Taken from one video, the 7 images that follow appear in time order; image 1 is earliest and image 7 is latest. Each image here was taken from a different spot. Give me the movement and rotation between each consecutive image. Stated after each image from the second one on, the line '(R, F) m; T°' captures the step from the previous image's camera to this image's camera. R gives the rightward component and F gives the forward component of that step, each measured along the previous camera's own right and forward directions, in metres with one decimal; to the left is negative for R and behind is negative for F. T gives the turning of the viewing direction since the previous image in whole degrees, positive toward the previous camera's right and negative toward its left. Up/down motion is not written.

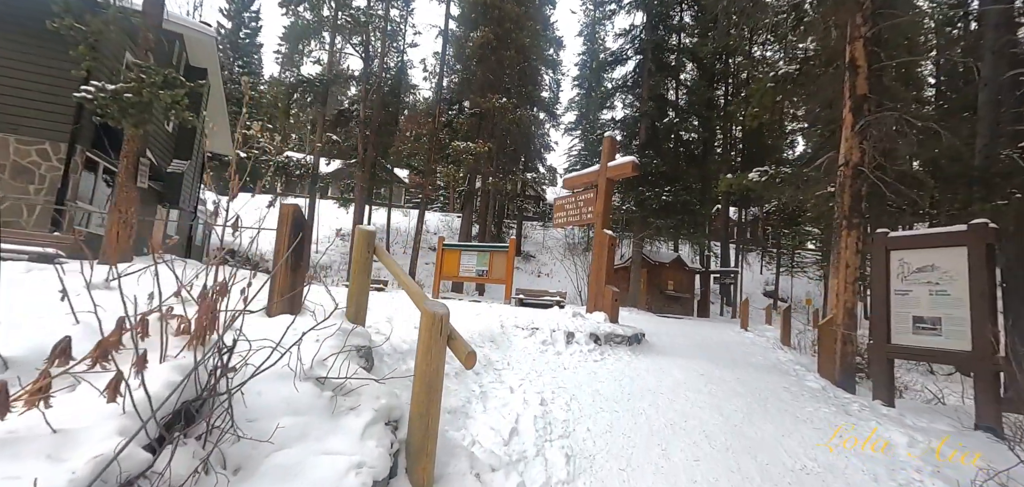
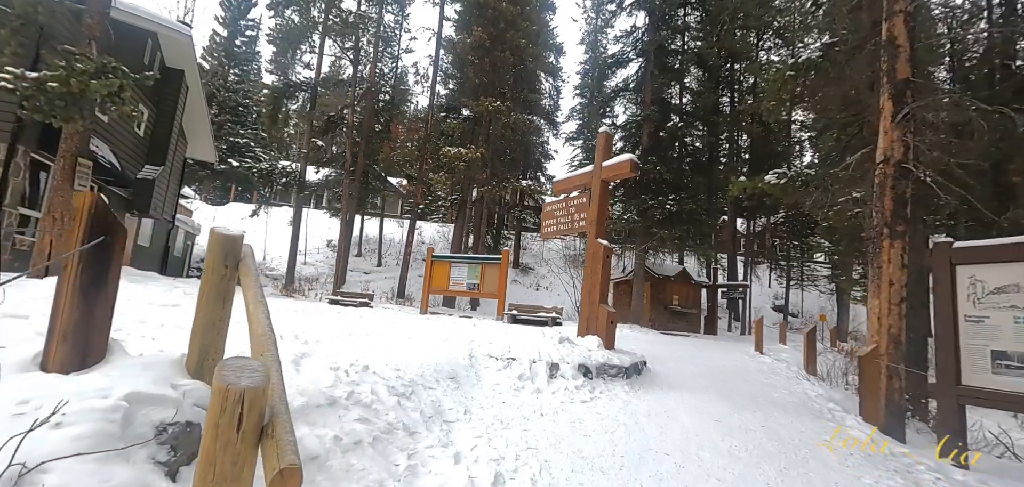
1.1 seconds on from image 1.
(+0.3, +0.9) m; -1°
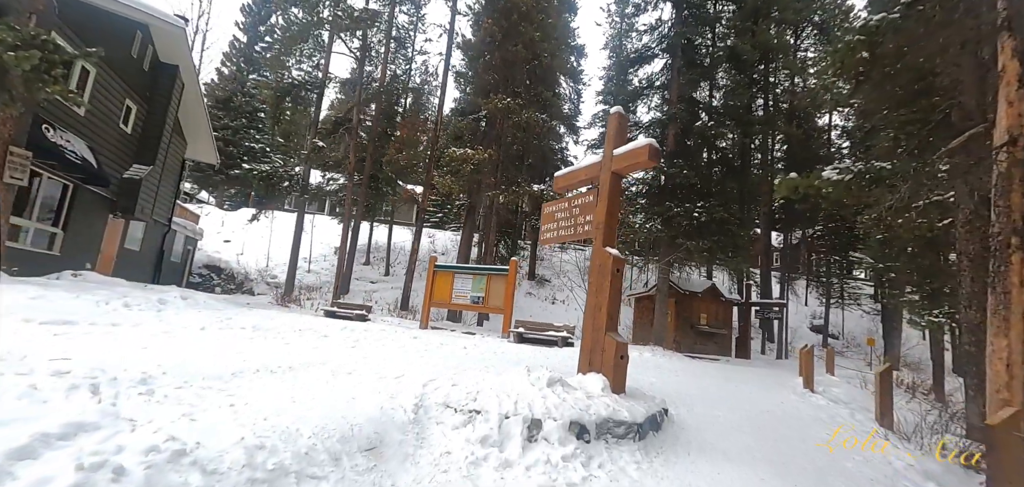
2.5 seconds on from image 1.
(+0.4, +1.2) m; -3°
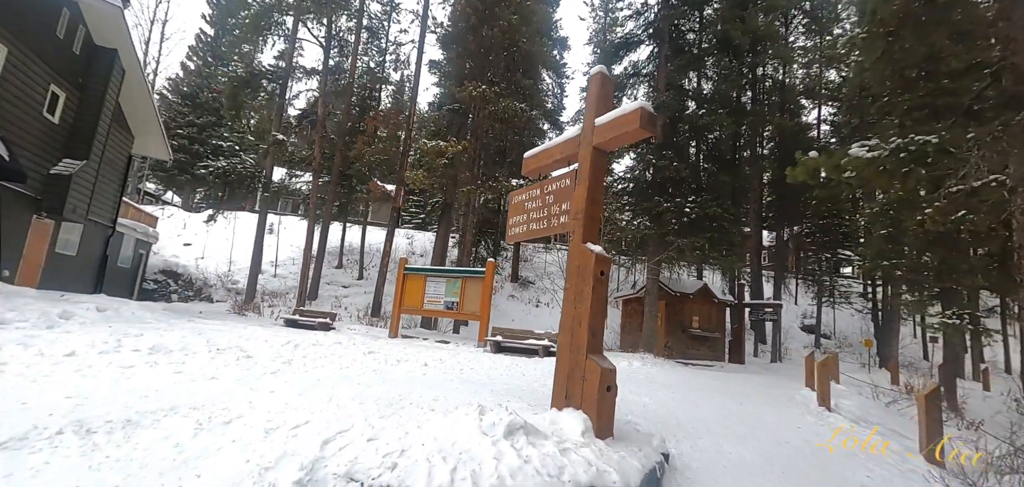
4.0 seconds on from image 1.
(+0.3, +1.0) m; +2°
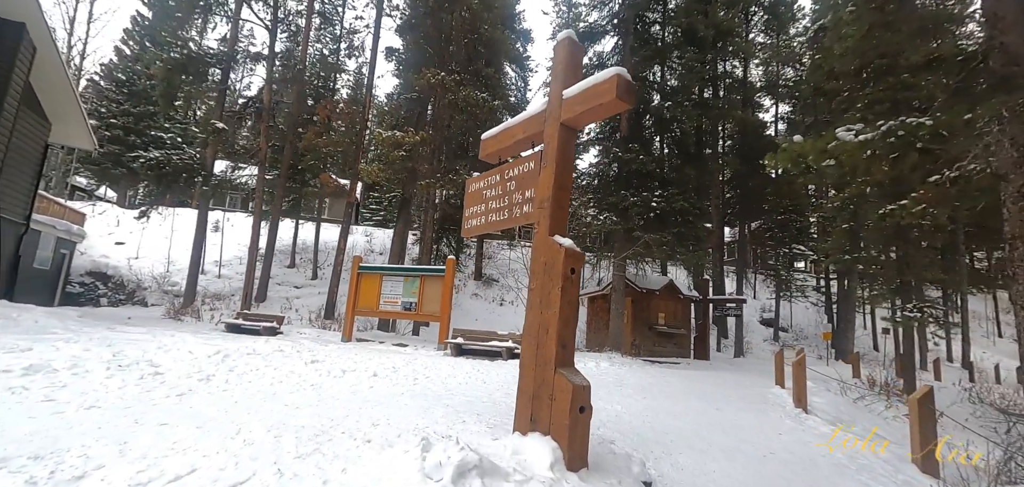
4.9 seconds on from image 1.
(+0.1, +0.5) m; +4°
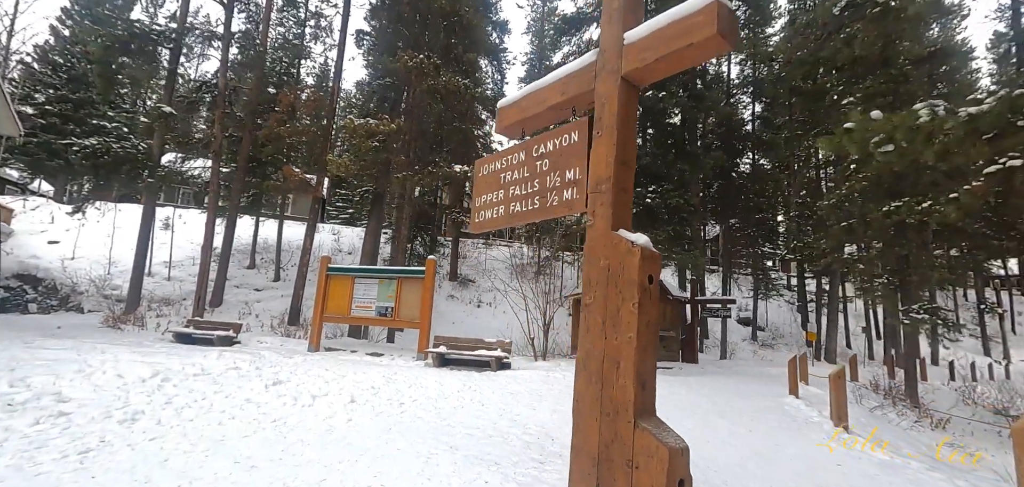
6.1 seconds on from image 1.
(-0.4, +0.8) m; +4°
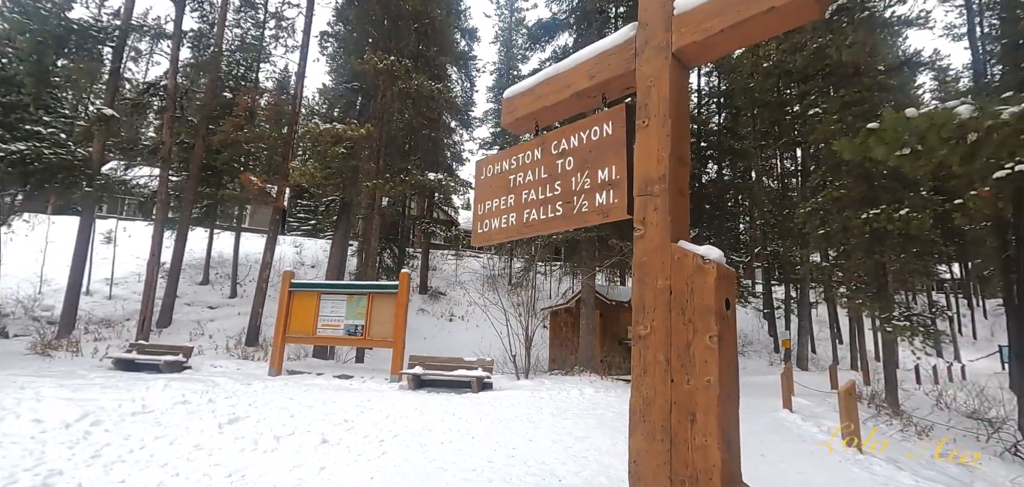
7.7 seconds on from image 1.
(-0.2, +0.5) m; +4°
